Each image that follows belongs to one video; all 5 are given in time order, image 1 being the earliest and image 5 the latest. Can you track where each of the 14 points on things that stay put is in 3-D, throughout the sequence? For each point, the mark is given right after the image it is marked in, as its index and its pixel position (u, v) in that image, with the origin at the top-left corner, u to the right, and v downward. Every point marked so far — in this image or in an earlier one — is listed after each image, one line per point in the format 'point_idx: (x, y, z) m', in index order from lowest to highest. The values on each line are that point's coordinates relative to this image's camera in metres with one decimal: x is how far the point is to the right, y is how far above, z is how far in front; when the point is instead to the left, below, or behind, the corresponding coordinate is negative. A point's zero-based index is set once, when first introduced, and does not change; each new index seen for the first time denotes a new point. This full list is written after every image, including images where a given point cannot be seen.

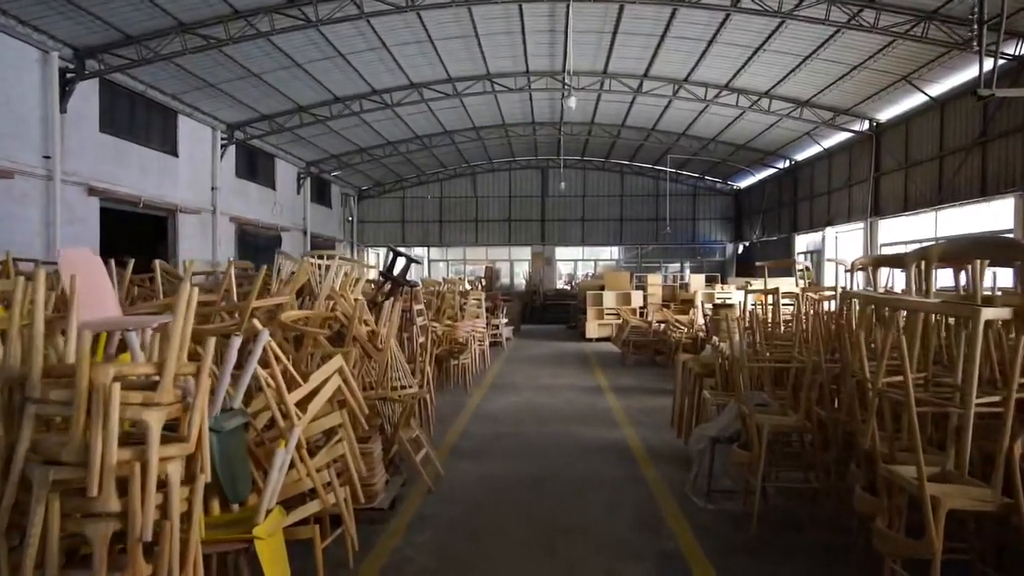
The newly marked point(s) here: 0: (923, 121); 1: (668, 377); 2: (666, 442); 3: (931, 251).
0: (+6.2, +2.5, +11.8) m
1: (+2.0, -1.2, +10.2) m
2: (+1.2, -1.2, +6.0) m
3: (+1.7, +0.1, +3.1) m
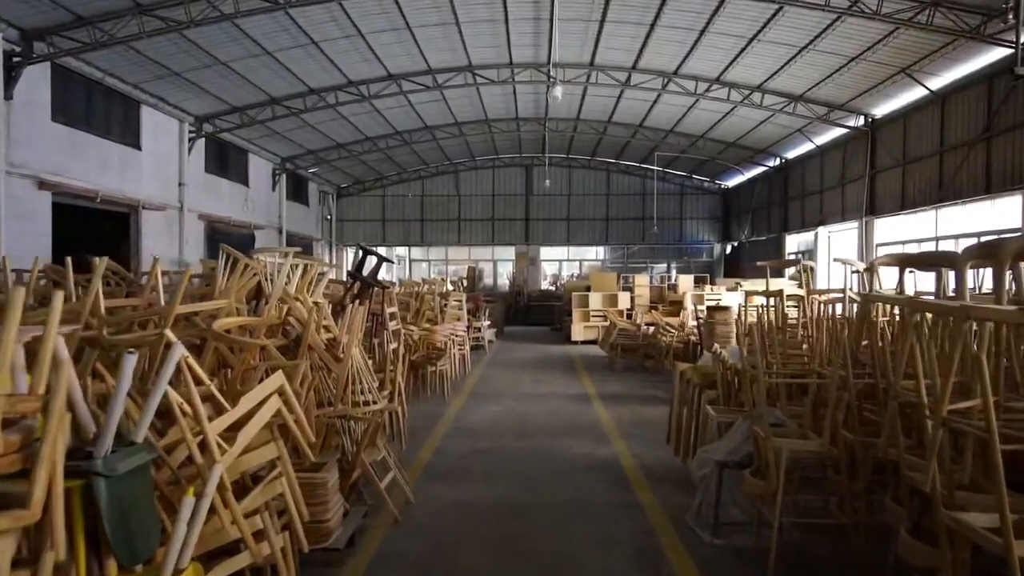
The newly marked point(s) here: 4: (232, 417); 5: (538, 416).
0: (+5.9, +2.5, +11.3) m
1: (+1.8, -1.2, +9.7) m
2: (+1.1, -1.2, +5.5) m
3: (+1.6, +0.1, +2.6) m
4: (-0.9, -0.4, +2.6) m
5: (+0.2, -1.2, +7.4) m
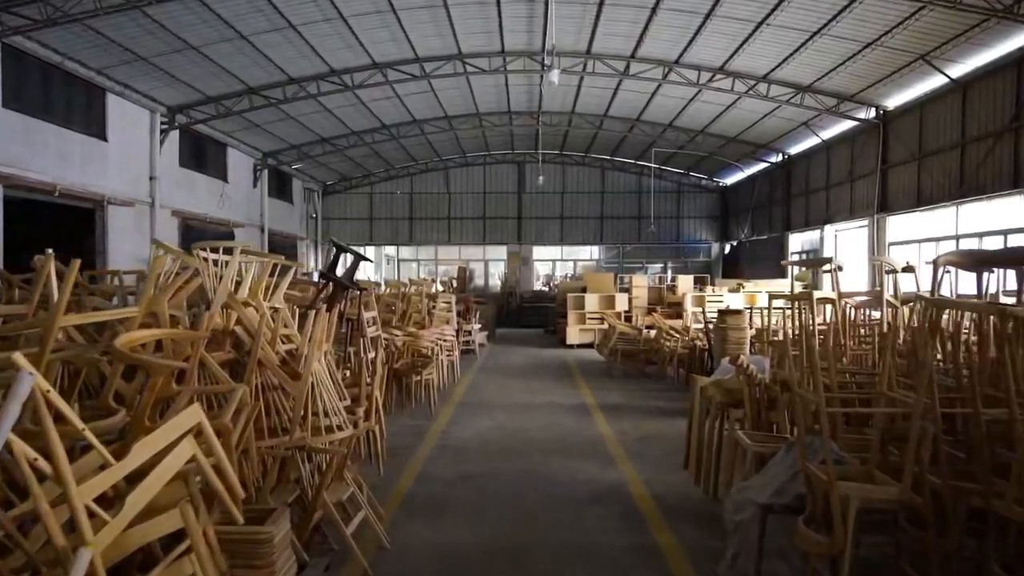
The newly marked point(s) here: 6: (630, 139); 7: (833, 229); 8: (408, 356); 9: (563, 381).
0: (+5.8, +2.5, +10.6) m
1: (+1.7, -1.2, +9.0) m
2: (+1.0, -1.2, +4.8) m
3: (+1.6, +0.1, +1.9) m
4: (-0.9, -0.4, +1.9) m
5: (+0.2, -1.2, +6.7) m
6: (+2.8, +3.5, +18.4) m
7: (+6.0, +1.1, +14.6) m
8: (-1.1, -0.7, +8.1) m
9: (+0.7, -1.2, +10.0) m
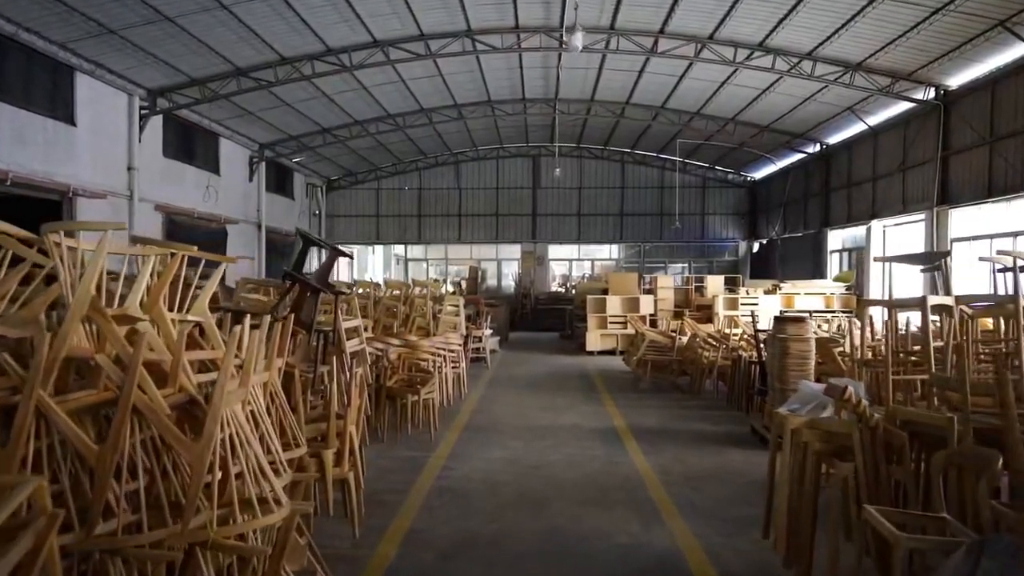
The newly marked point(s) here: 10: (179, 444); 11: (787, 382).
0: (+6.0, +2.5, +9.3) m
1: (+1.9, -1.2, +7.7) m
2: (+1.1, -1.2, +3.5) m
3: (+1.6, +0.1, +0.6) m
4: (-0.9, -0.5, +0.7) m
5: (+0.3, -1.2, +5.4) m
6: (+3.1, +3.5, +17.1) m
7: (+6.2, +1.1, +13.3) m
8: (-0.9, -0.7, +6.9) m
9: (+0.8, -1.2, +8.7) m
10: (-0.9, -0.4, +2.2) m
11: (+2.1, -0.7, +6.1) m
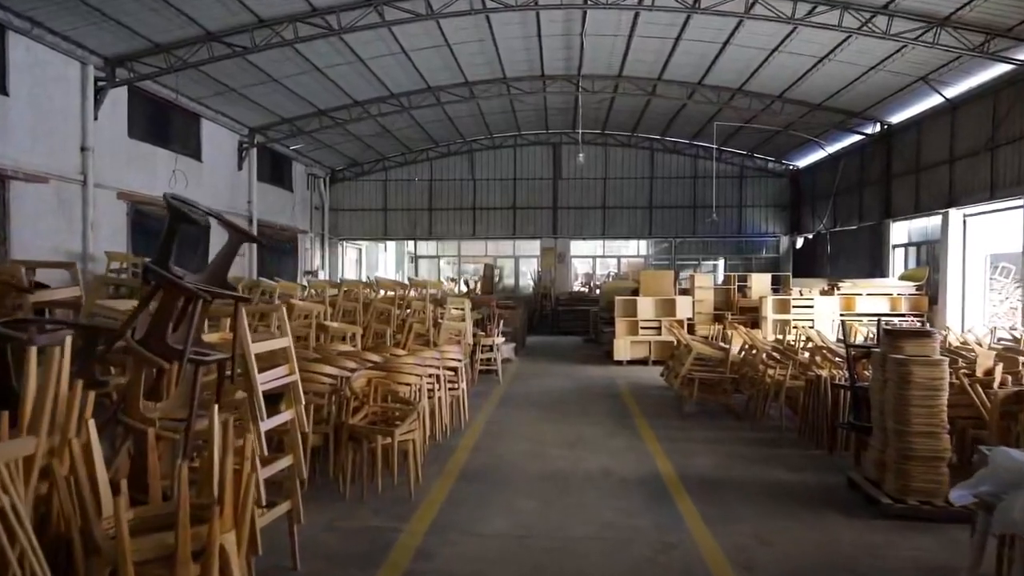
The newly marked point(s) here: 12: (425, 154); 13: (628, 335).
0: (+6.1, +2.5, +7.4) m
1: (+2.0, -1.2, +5.9) m
2: (+1.1, -1.3, +1.8) m
3: (+1.5, +0.1, -1.2) m
4: (-1.0, -0.5, -1.0) m
5: (+0.3, -1.3, +3.7) m
6: (+3.5, +3.5, +15.3) m
7: (+6.5, +1.1, +11.4) m
8: (-0.9, -0.7, +5.2) m
9: (+0.9, -1.2, +7.0) m
10: (-1.0, -0.4, +0.5) m
11: (+2.2, -0.7, +4.3) m
12: (-2.1, +3.2, +18.9) m
13: (+1.8, -0.7, +12.3) m
